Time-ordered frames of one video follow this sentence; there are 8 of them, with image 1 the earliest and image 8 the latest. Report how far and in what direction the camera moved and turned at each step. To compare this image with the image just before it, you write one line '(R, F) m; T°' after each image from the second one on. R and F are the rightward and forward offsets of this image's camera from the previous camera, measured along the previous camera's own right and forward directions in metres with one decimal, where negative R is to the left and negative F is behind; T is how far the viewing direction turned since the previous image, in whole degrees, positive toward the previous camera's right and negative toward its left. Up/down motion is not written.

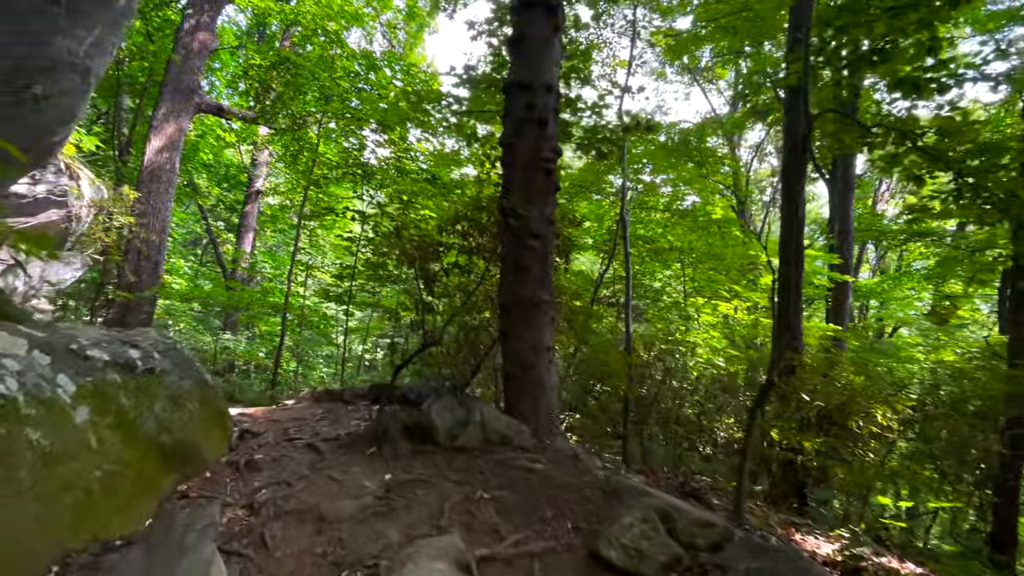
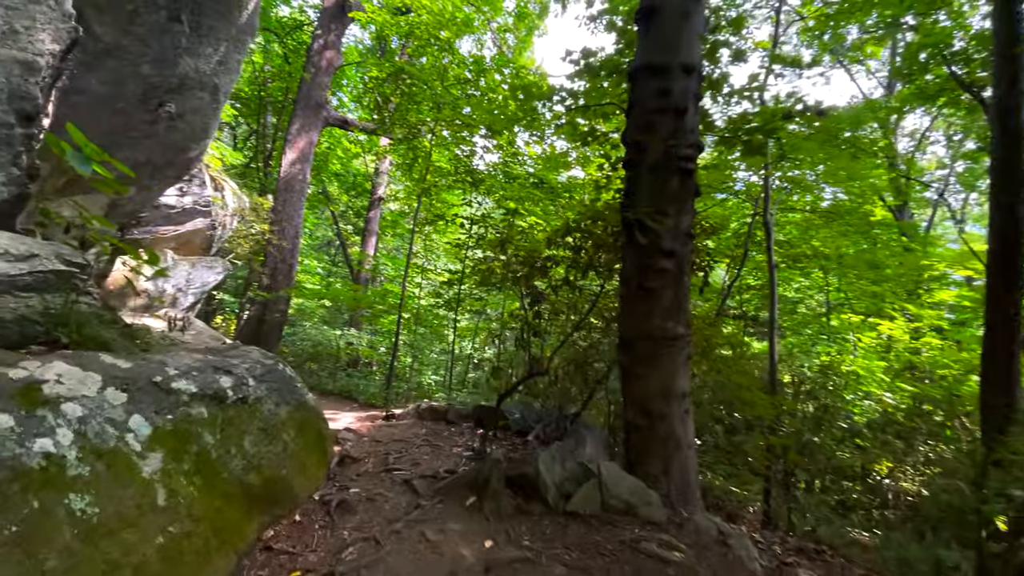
(-0.1, +0.6) m; -12°
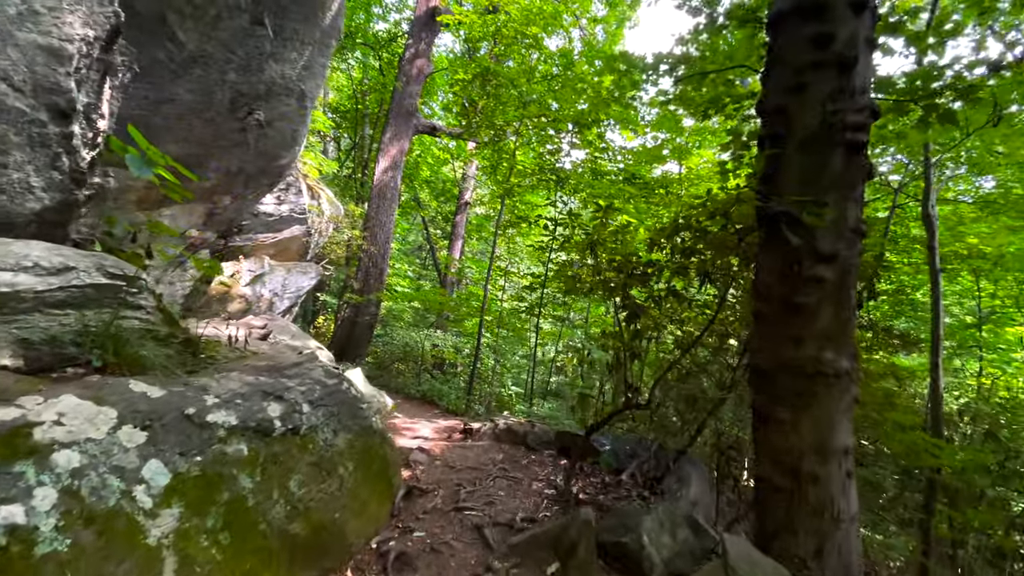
(0.0, +0.6) m; -10°
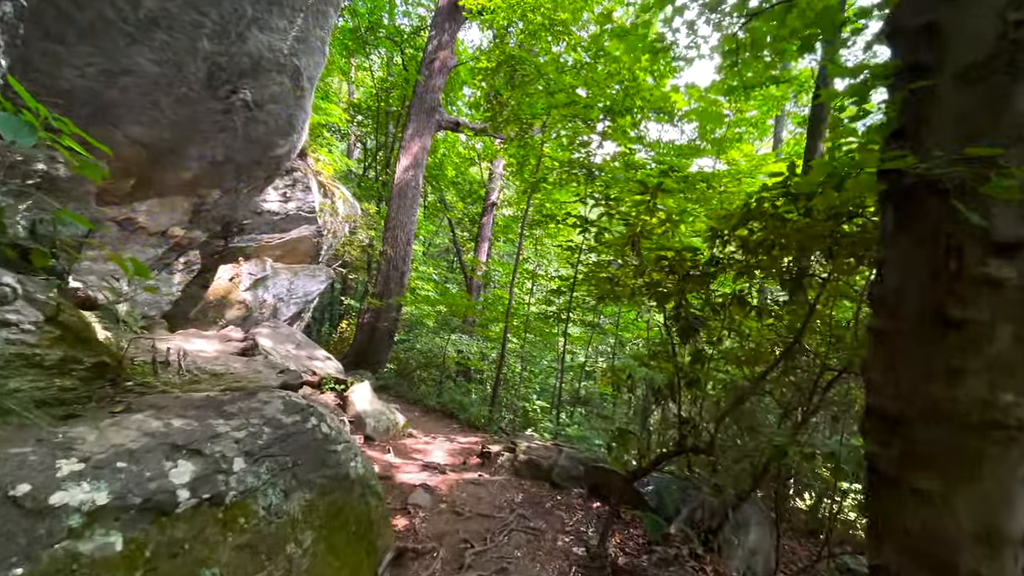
(+0.1, +0.8) m; -3°
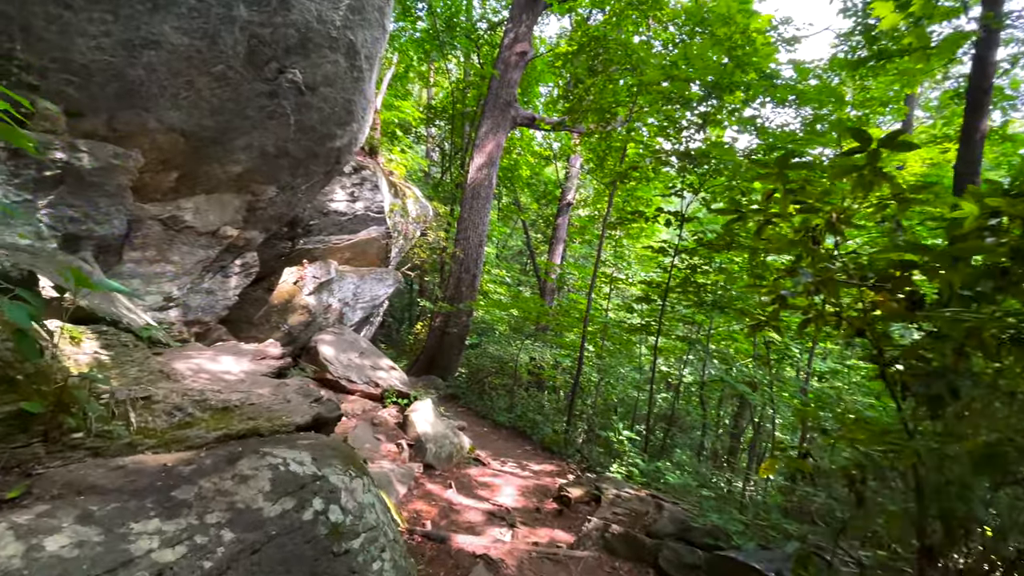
(-0.1, +0.9) m; -9°
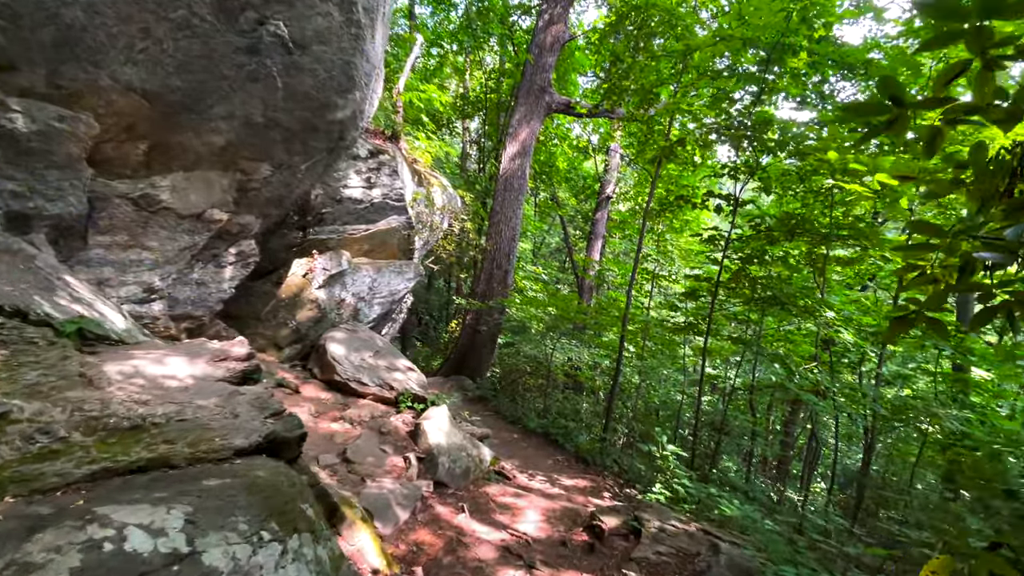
(+0.1, +0.8) m; -5°
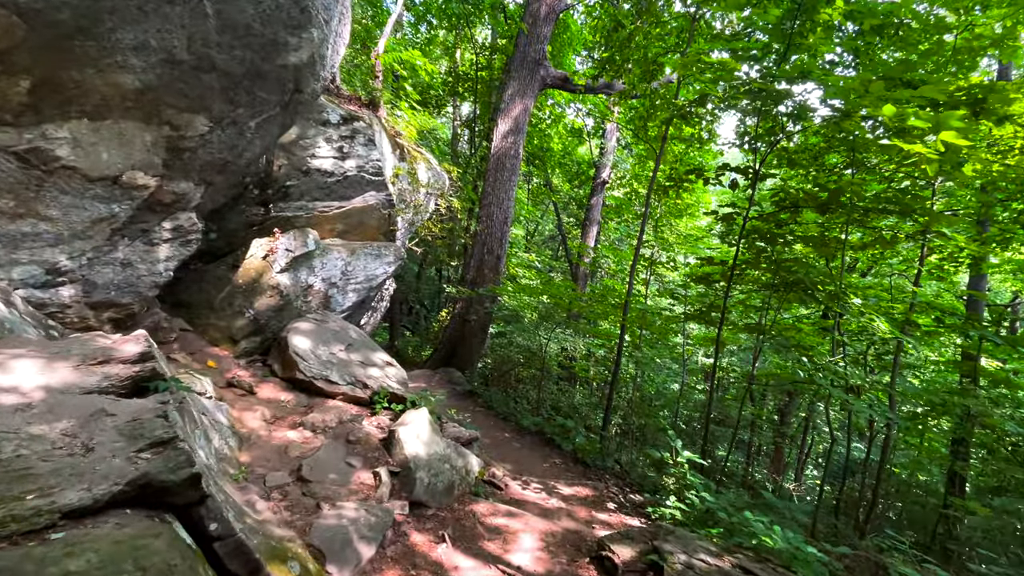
(0.0, +0.8) m; +1°
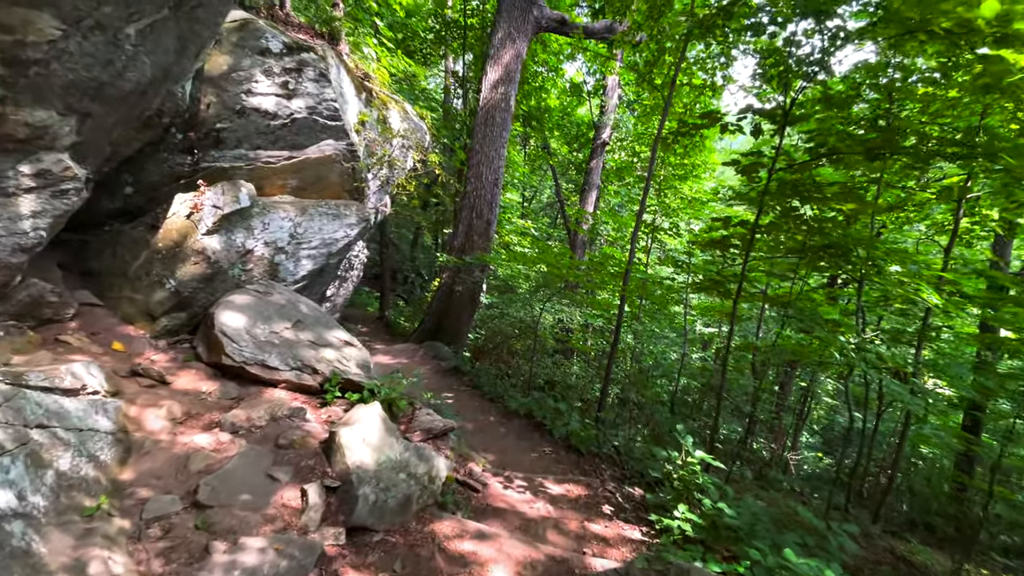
(+0.2, +0.9) m; 0°
